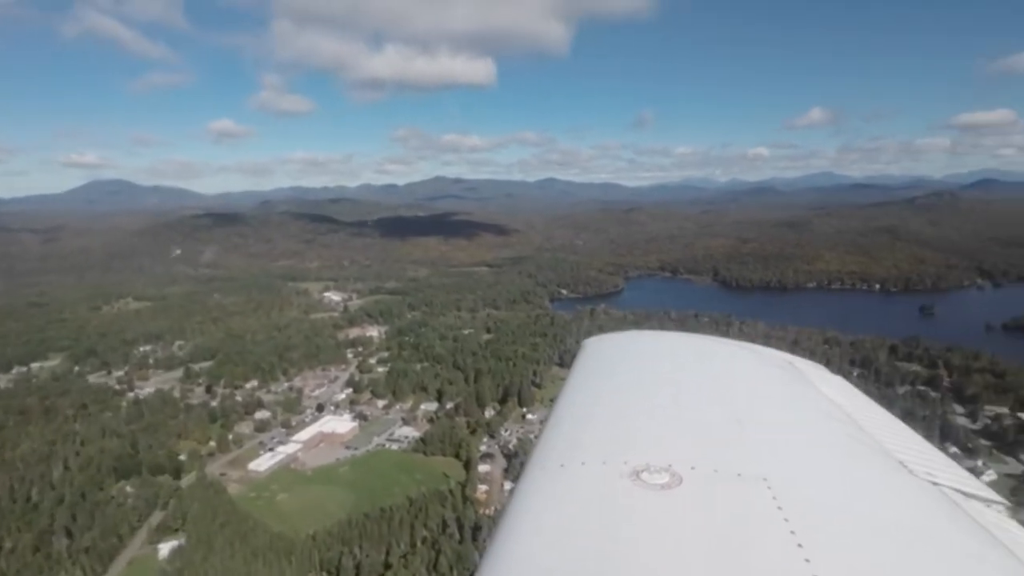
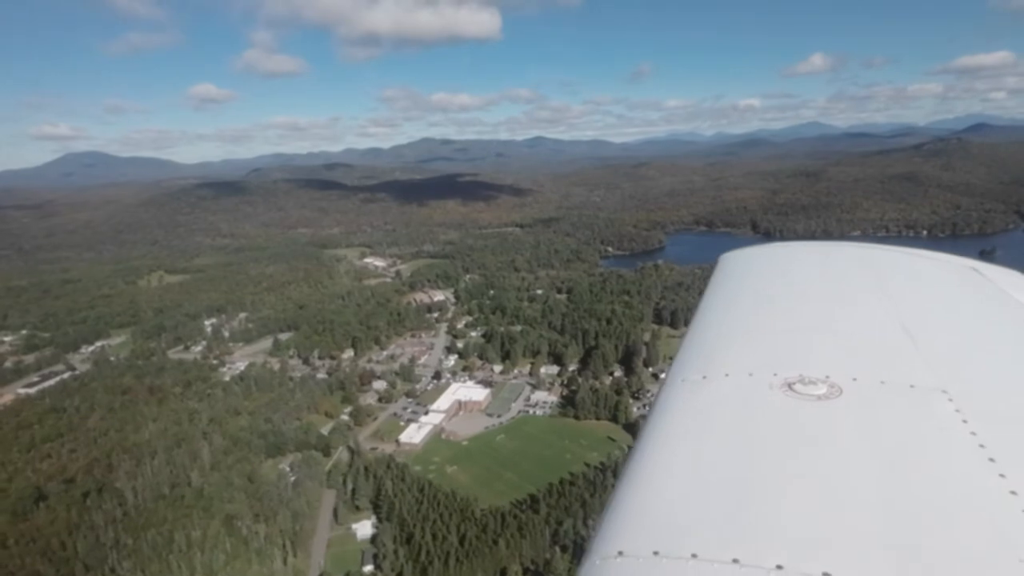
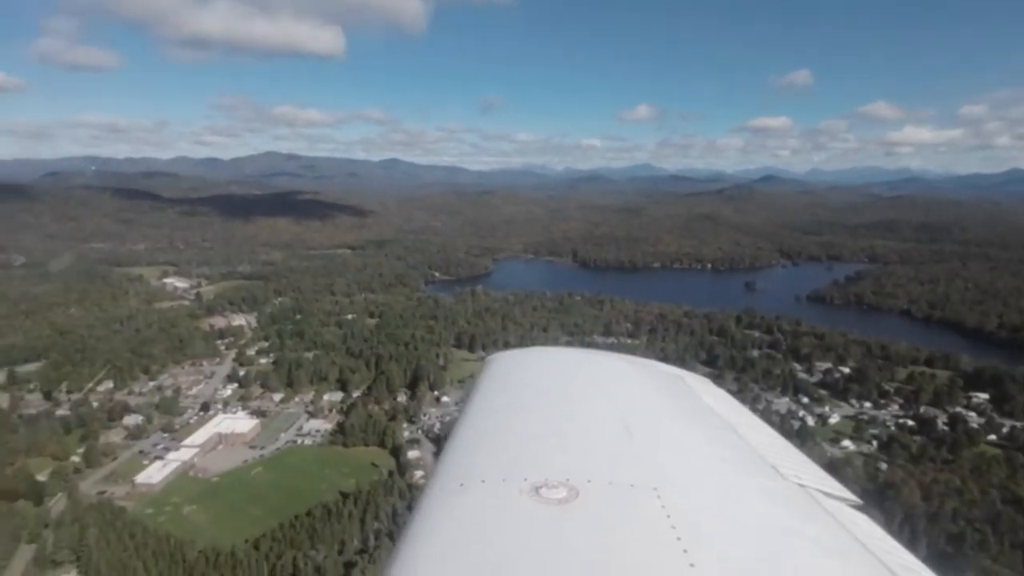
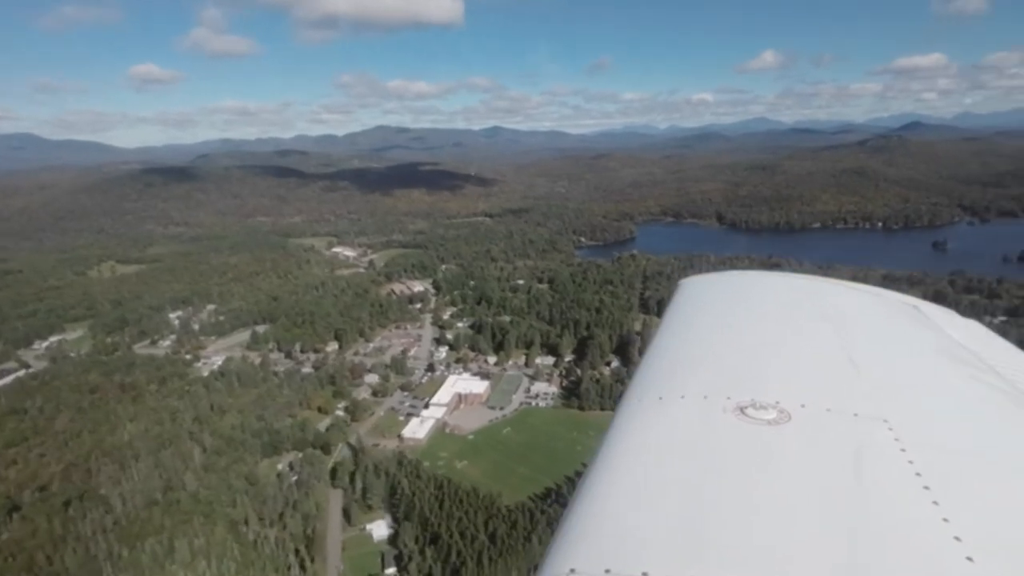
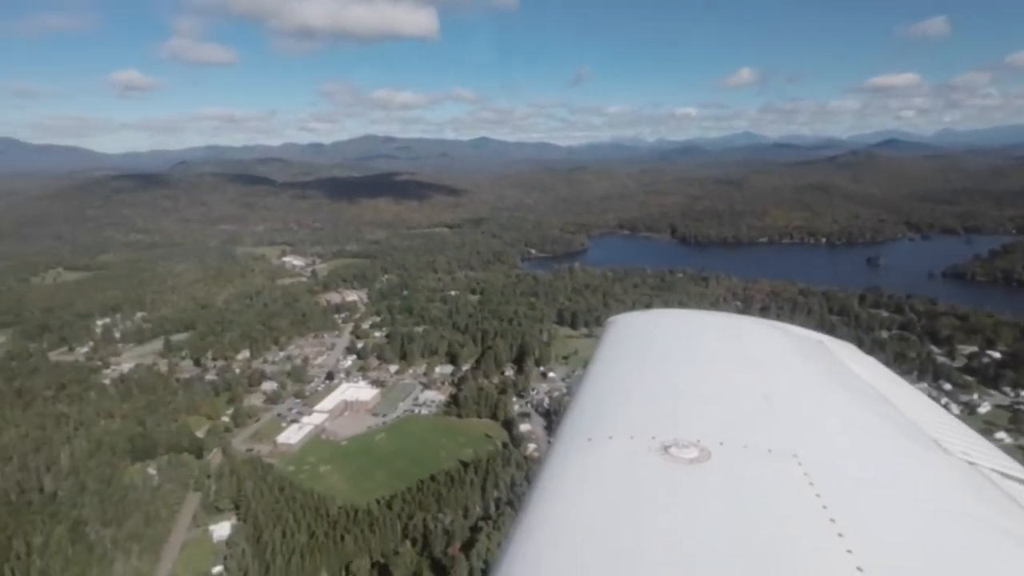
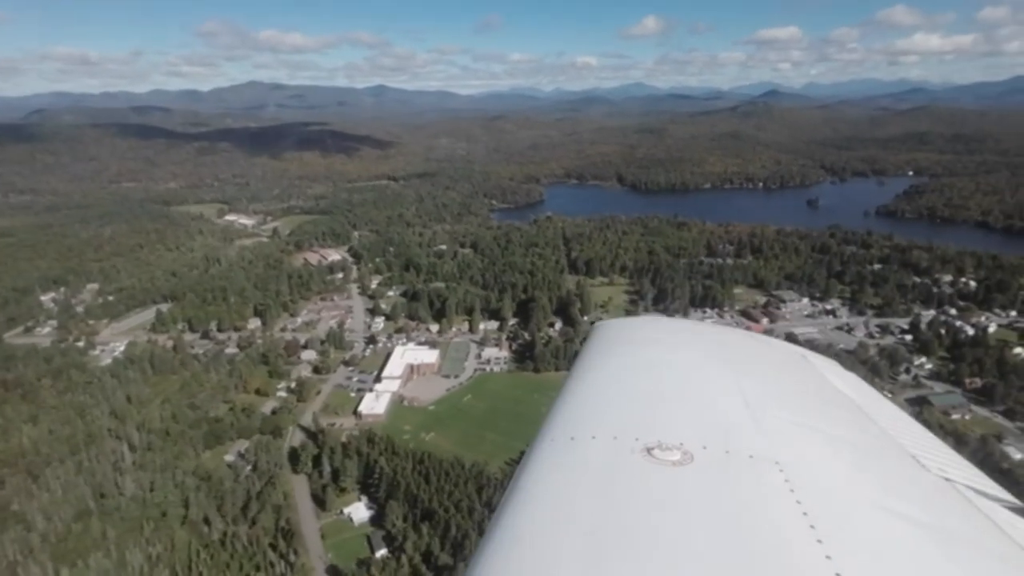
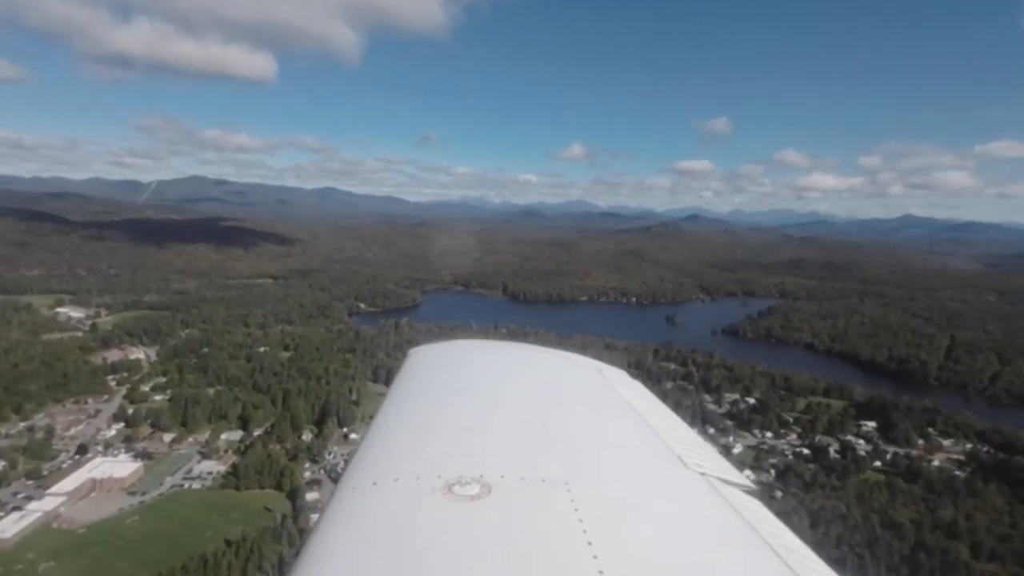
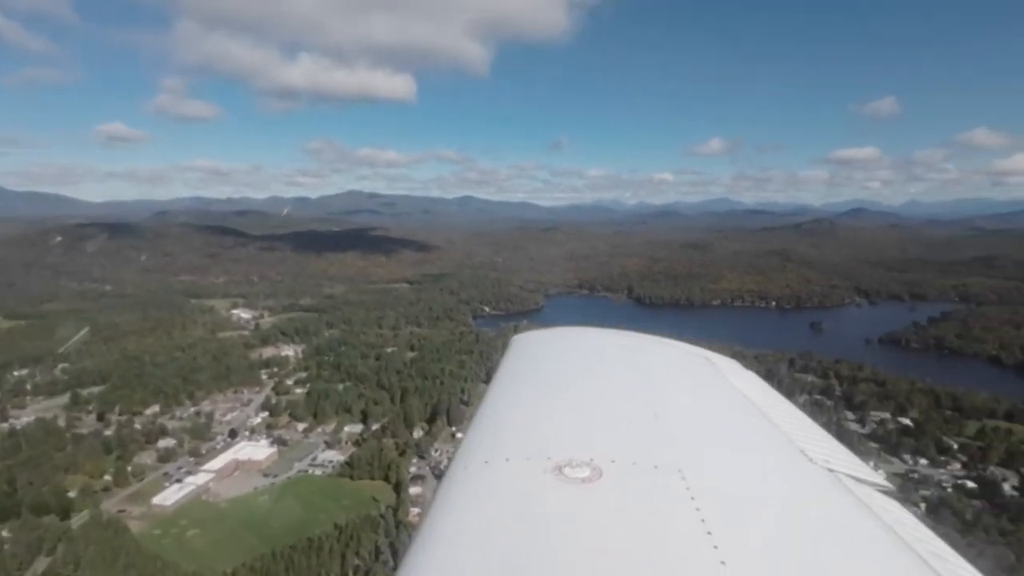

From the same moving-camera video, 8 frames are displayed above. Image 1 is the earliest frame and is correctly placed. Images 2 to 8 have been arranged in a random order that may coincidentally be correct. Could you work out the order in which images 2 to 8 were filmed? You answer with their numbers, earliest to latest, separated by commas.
8, 7, 3, 5, 2, 4, 6
